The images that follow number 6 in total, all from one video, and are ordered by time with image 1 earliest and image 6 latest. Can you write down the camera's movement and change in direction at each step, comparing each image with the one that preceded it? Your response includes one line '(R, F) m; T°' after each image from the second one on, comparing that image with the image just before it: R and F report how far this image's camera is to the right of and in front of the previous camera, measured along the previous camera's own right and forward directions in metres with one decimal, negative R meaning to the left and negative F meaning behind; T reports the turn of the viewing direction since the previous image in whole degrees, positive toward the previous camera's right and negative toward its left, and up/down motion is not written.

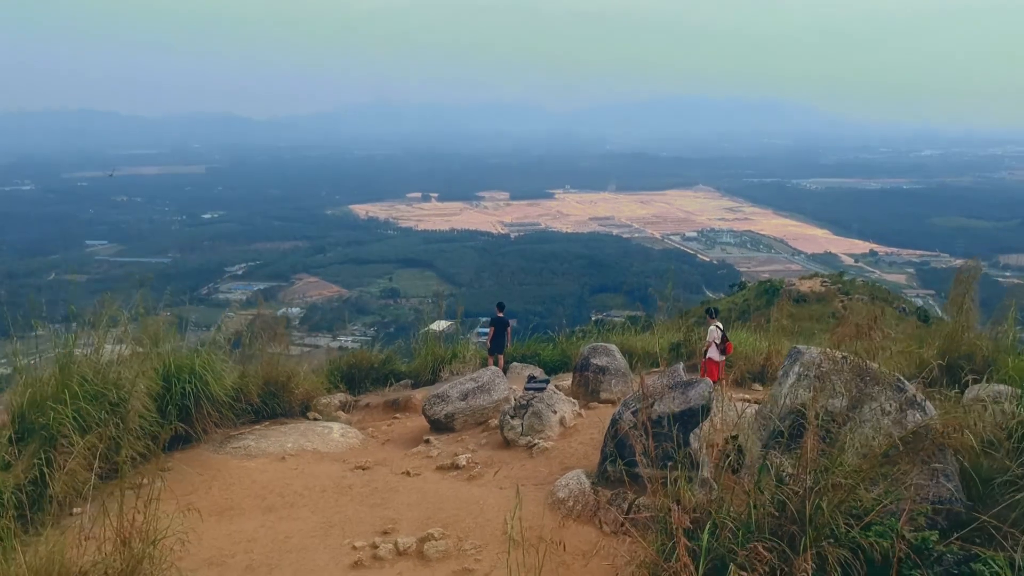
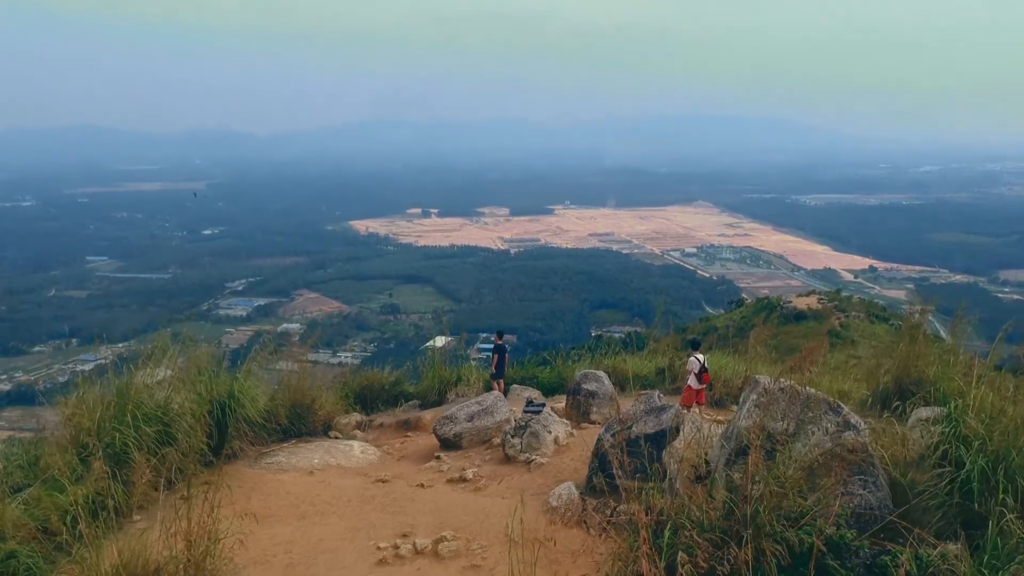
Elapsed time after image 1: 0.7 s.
(0.0, -0.1) m; 0°
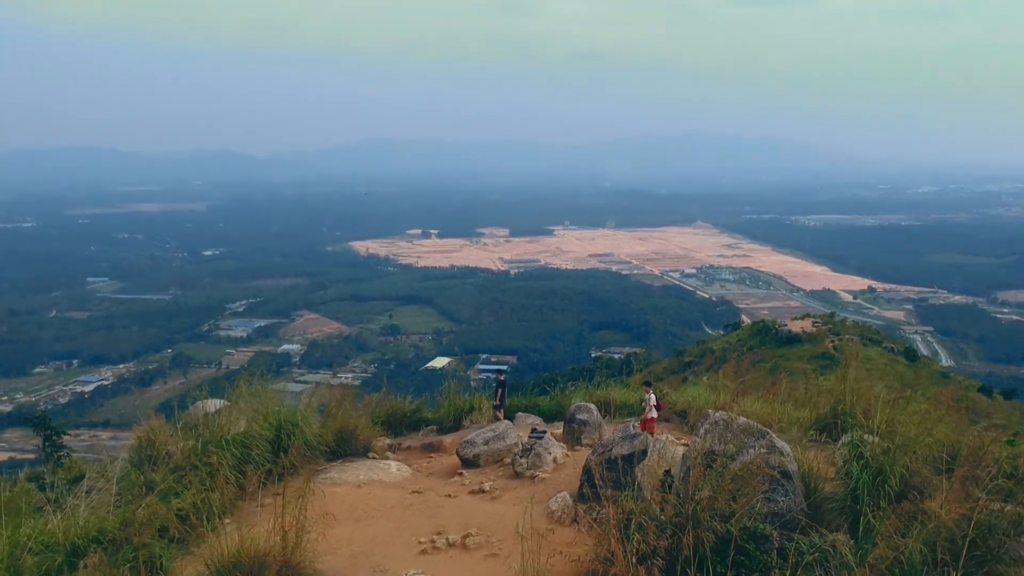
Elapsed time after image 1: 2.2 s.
(0.0, -0.3) m; 0°
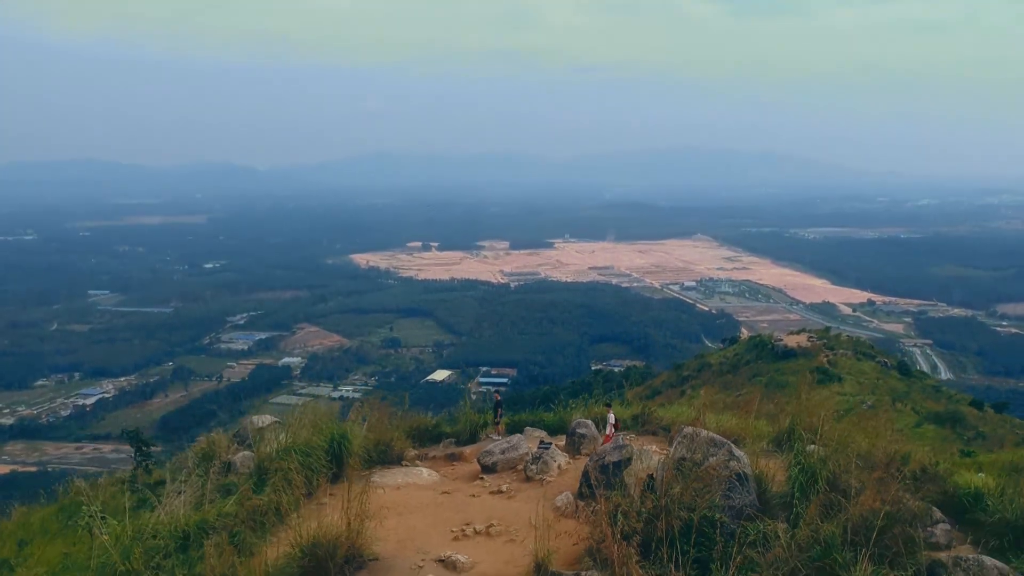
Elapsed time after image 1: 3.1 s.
(0.0, -0.3) m; 0°
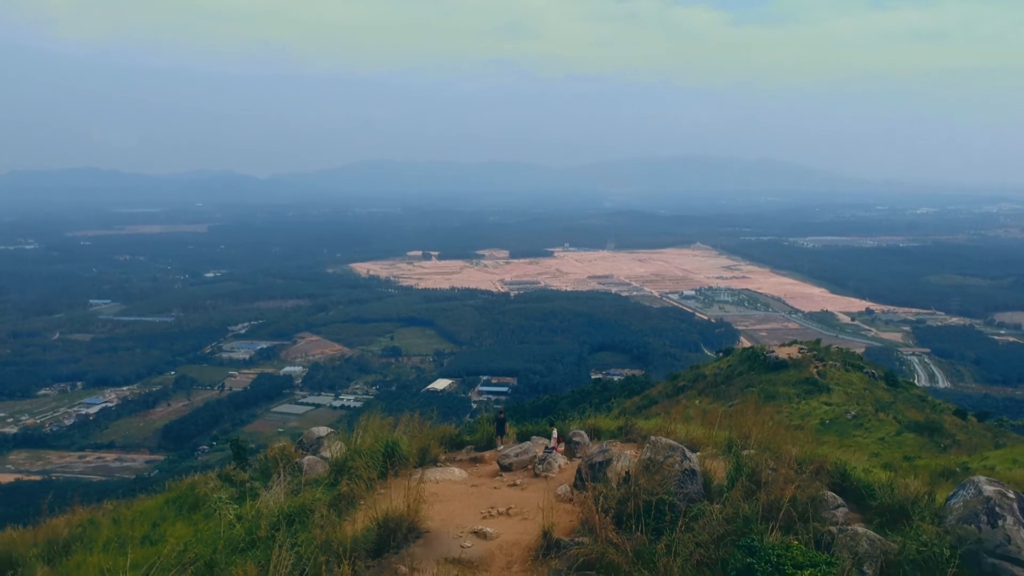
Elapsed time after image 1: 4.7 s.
(0.0, -0.5) m; 0°
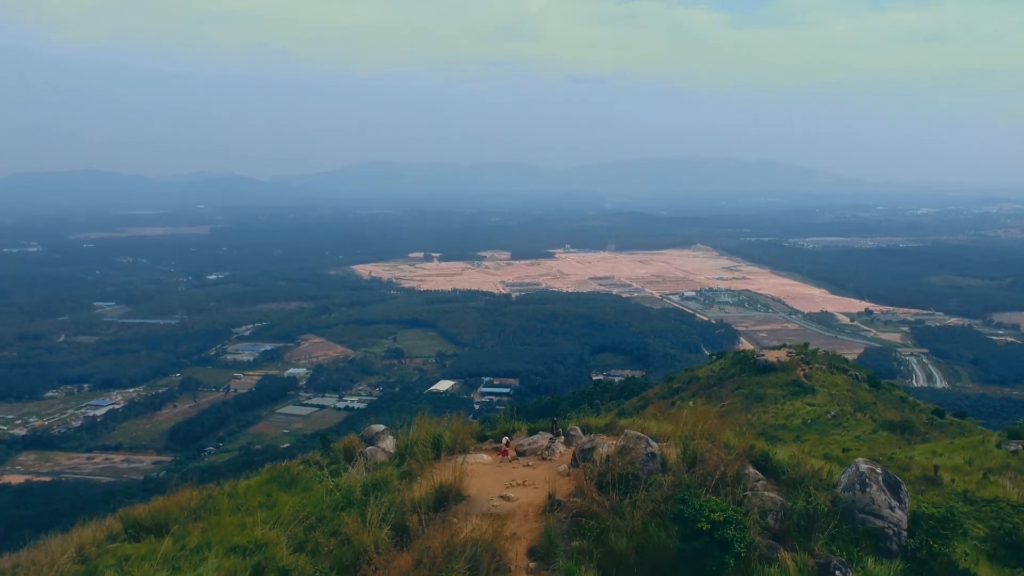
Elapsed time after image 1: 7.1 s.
(0.0, -0.8) m; 0°
